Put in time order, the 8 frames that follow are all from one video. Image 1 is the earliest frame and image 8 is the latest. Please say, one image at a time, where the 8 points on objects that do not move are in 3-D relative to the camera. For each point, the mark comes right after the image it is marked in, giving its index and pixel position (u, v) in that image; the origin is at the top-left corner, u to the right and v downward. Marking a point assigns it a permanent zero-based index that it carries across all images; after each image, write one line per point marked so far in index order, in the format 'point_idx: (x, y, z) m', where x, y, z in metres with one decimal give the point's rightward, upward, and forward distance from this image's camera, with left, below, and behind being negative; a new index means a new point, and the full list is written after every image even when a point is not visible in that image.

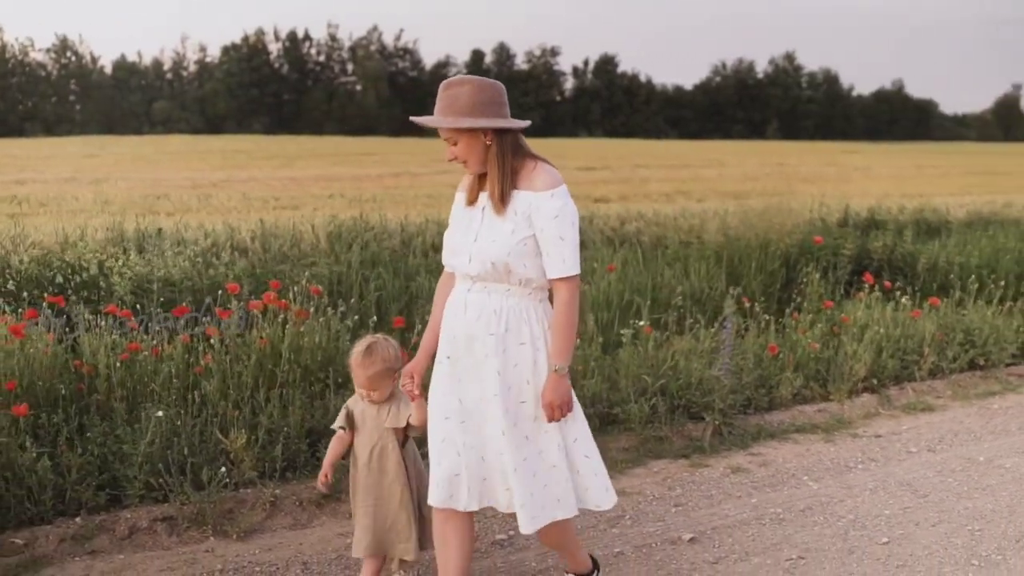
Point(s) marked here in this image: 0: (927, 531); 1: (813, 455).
0: (+1.5, -0.9, +4.2) m
1: (+1.4, -0.7, +5.2) m
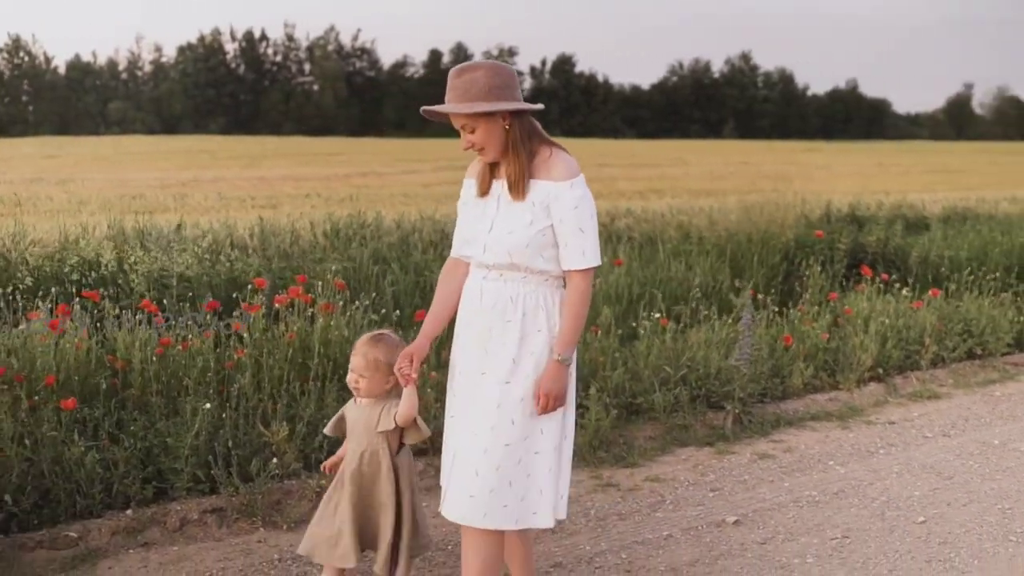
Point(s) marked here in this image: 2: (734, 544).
0: (+1.7, -0.8, +4.3) m
1: (+1.5, -0.7, +5.4) m
2: (+0.8, -0.9, +4.0) m
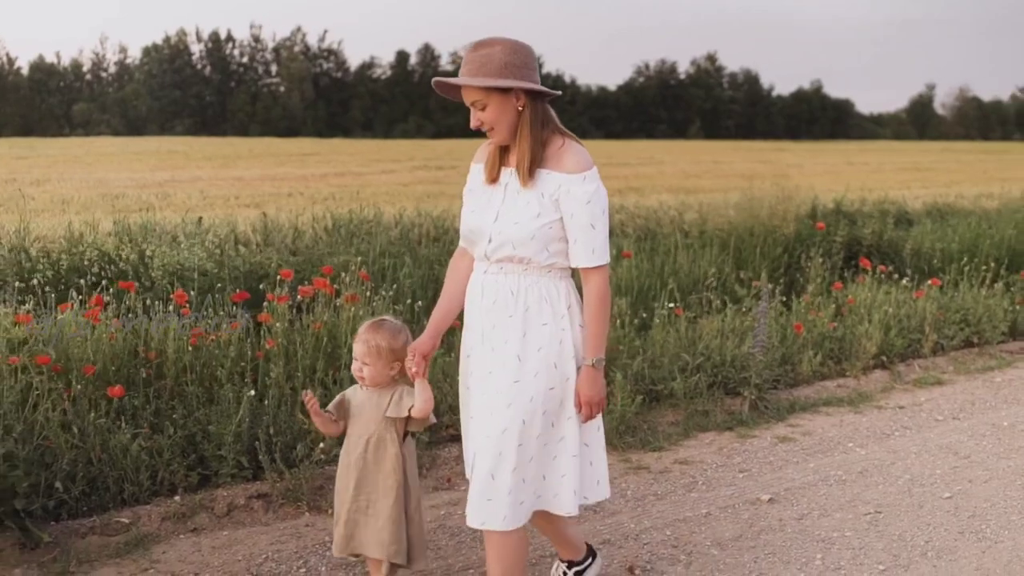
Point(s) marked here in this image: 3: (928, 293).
0: (+1.8, -0.8, +4.5) m
1: (+1.6, -0.7, +5.5) m
2: (+0.9, -0.8, +4.1) m
3: (+2.6, 0.0, +7.3) m
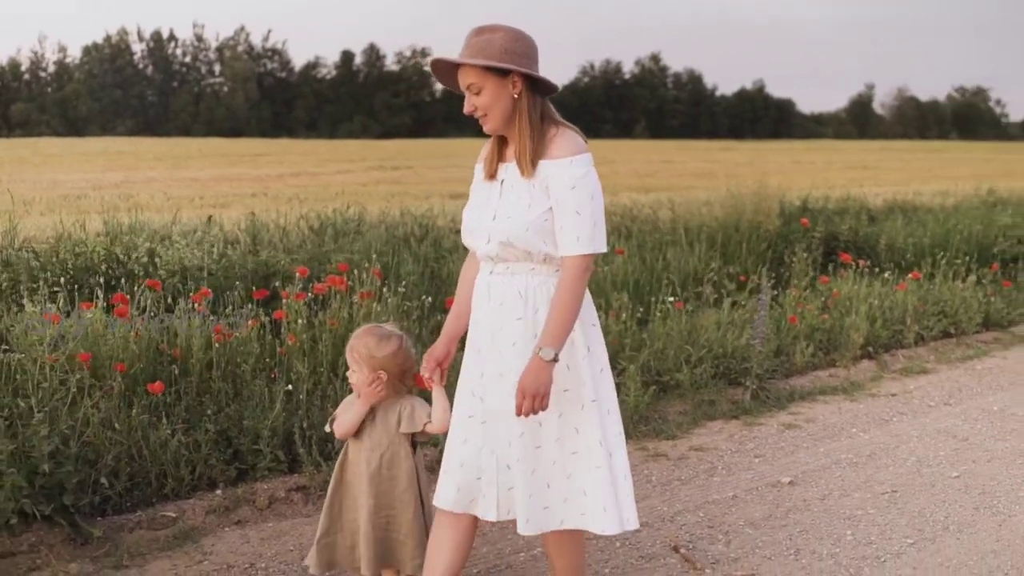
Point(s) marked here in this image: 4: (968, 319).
0: (+1.9, -0.7, +4.7) m
1: (+1.7, -0.6, +5.8) m
2: (+1.1, -0.8, +4.3) m
3: (+2.6, 0.0, +7.6) m
4: (+2.9, -0.2, +7.4) m
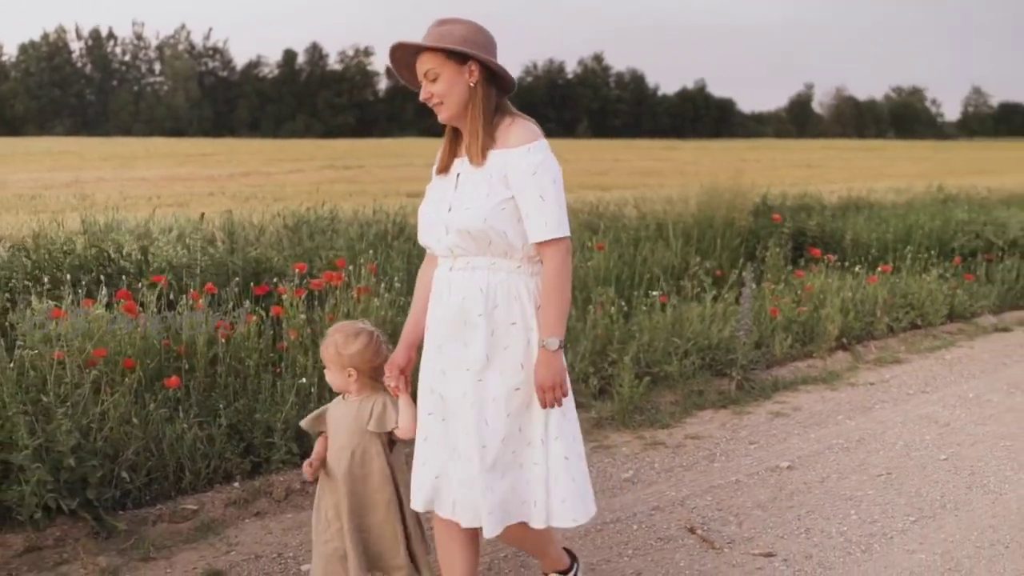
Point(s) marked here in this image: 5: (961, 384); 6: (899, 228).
0: (+2.0, -0.7, +5.0) m
1: (+1.6, -0.6, +6.0) m
2: (+1.1, -0.8, +4.5) m
3: (+2.5, +0.1, +7.9) m
4: (+2.8, -0.2, +7.7) m
5: (+2.4, -0.5, +6.3) m
6: (+3.0, +0.5, +9.0) m
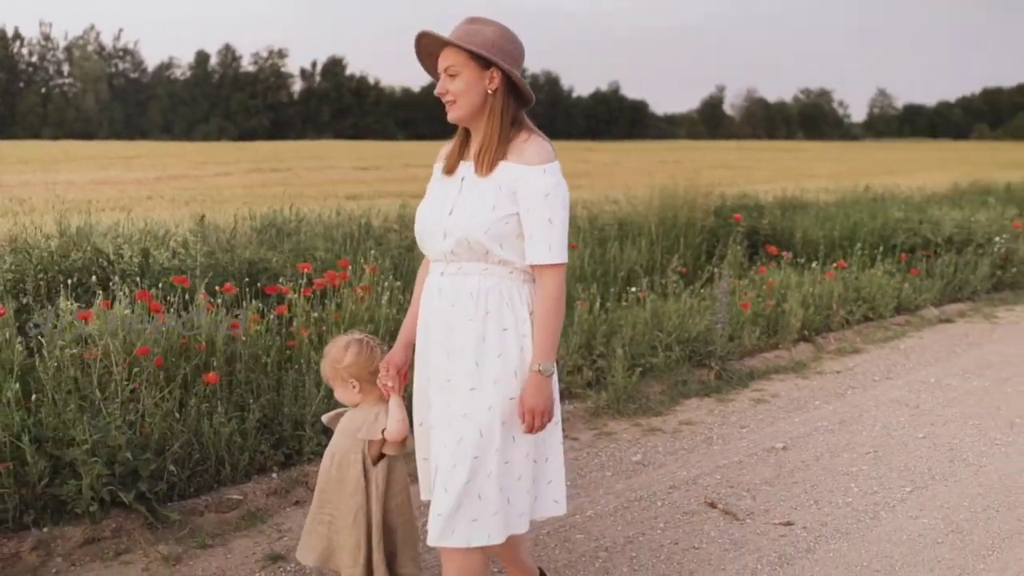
0: (+2.0, -0.7, +5.4) m
1: (+1.6, -0.5, +6.4) m
2: (+1.2, -0.7, +4.9) m
3: (+2.3, +0.1, +8.3) m
4: (+2.6, -0.1, +8.2) m
5: (+2.4, -0.5, +6.8) m
6: (+2.7, +0.5, +9.6) m
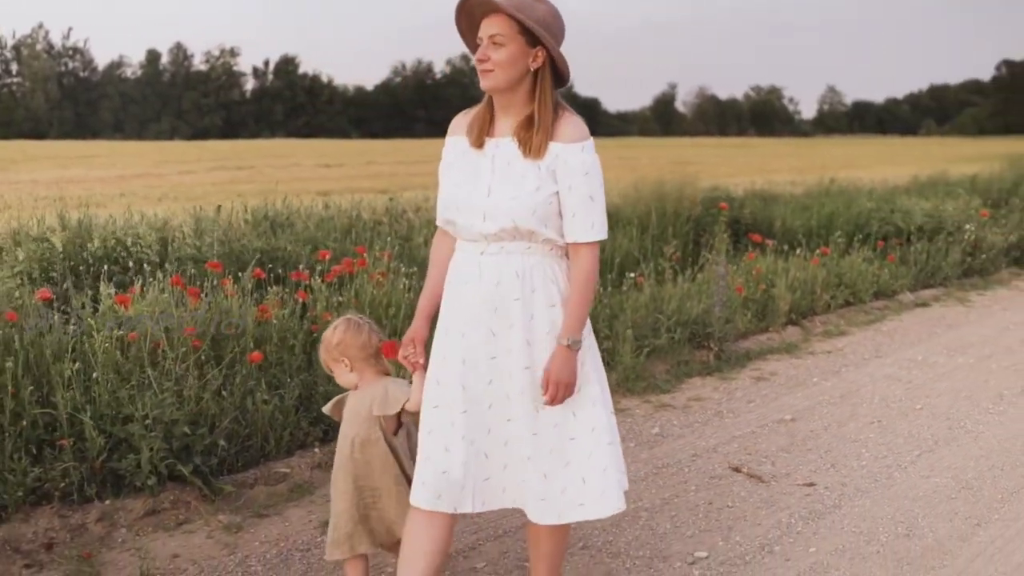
0: (+2.1, -0.6, +5.8) m
1: (+1.7, -0.5, +6.8) m
2: (+1.3, -0.6, +5.2) m
3: (+2.3, +0.2, +8.7) m
4: (+2.6, 0.0, +8.6) m
5: (+2.4, -0.4, +7.1) m
6: (+2.6, +0.6, +9.9) m
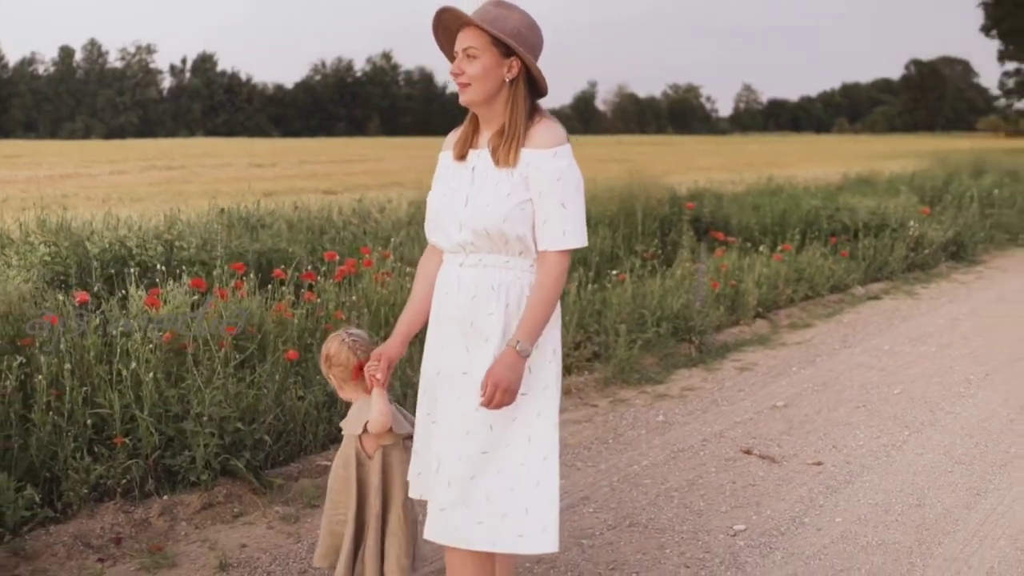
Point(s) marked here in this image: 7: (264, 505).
0: (+2.1, -0.5, +6.2) m
1: (+1.6, -0.4, +7.2) m
2: (+1.4, -0.6, +5.7) m
3: (+2.1, +0.2, +9.2) m
4: (+2.4, 0.0, +9.1) m
5: (+2.3, -0.3, +7.6) m
6: (+2.3, +0.7, +10.4) m
7: (-1.0, -0.9, +4.7) m
